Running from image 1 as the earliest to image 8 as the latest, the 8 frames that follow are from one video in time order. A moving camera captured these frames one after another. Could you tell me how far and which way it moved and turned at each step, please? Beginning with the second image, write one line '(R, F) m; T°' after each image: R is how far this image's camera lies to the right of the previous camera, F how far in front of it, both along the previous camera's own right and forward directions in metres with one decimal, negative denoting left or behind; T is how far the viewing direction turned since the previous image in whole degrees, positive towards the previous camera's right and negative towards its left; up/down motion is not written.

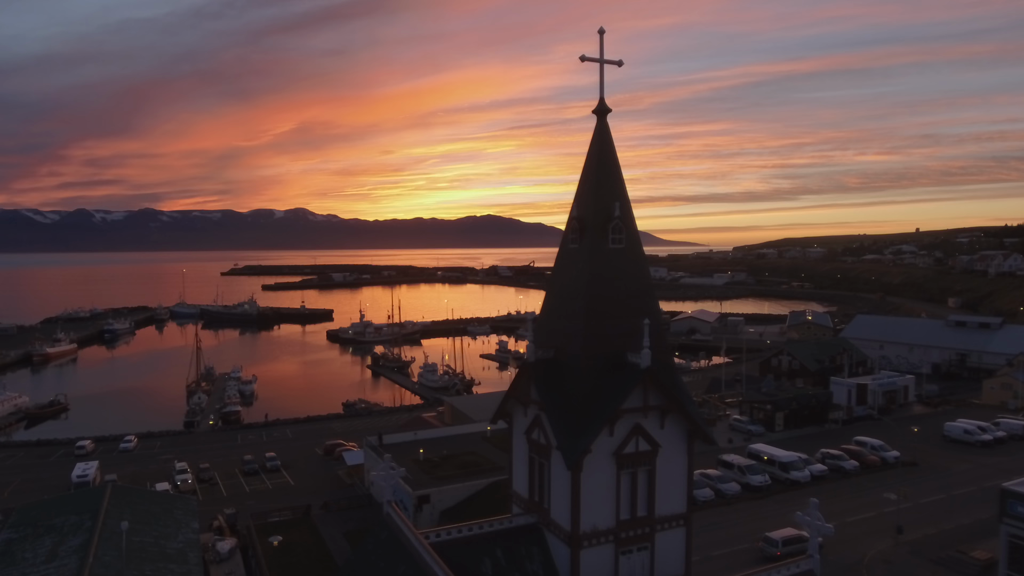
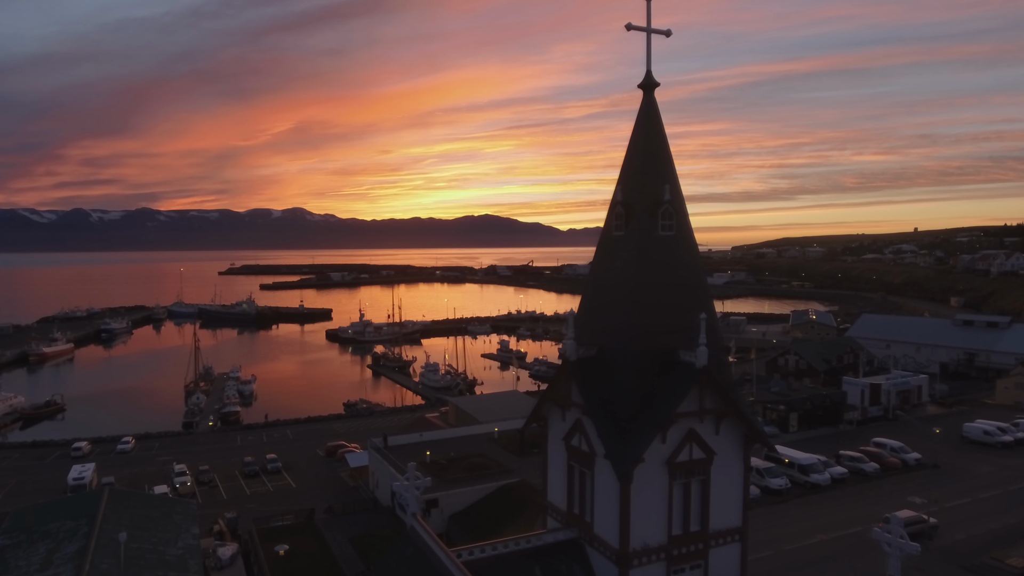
(-0.3, +0.5) m; 0°
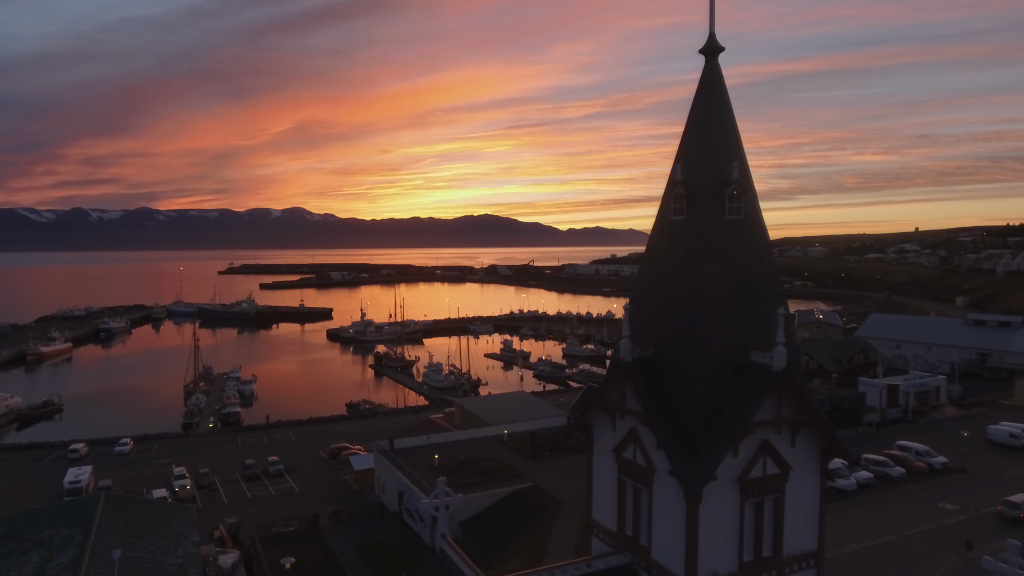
(-0.3, +0.7) m; 0°
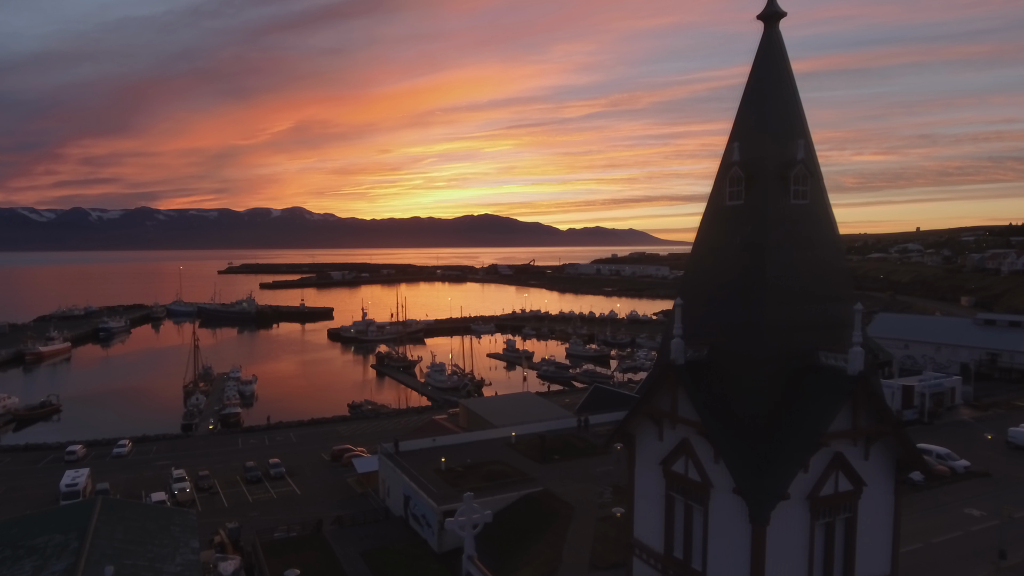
(-0.2, +0.5) m; 0°
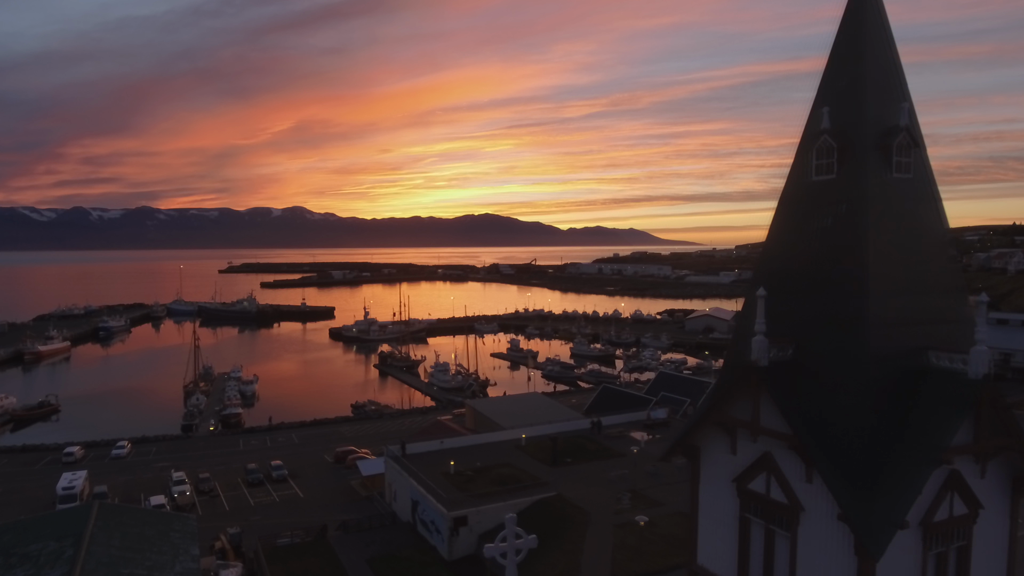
(-0.3, +0.6) m; 0°
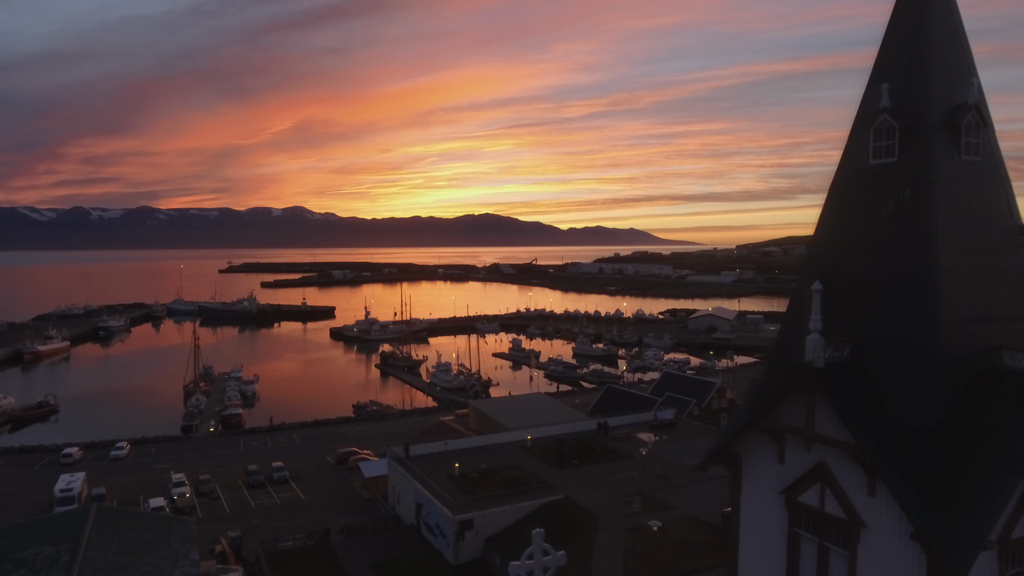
(-0.1, +0.3) m; 0°
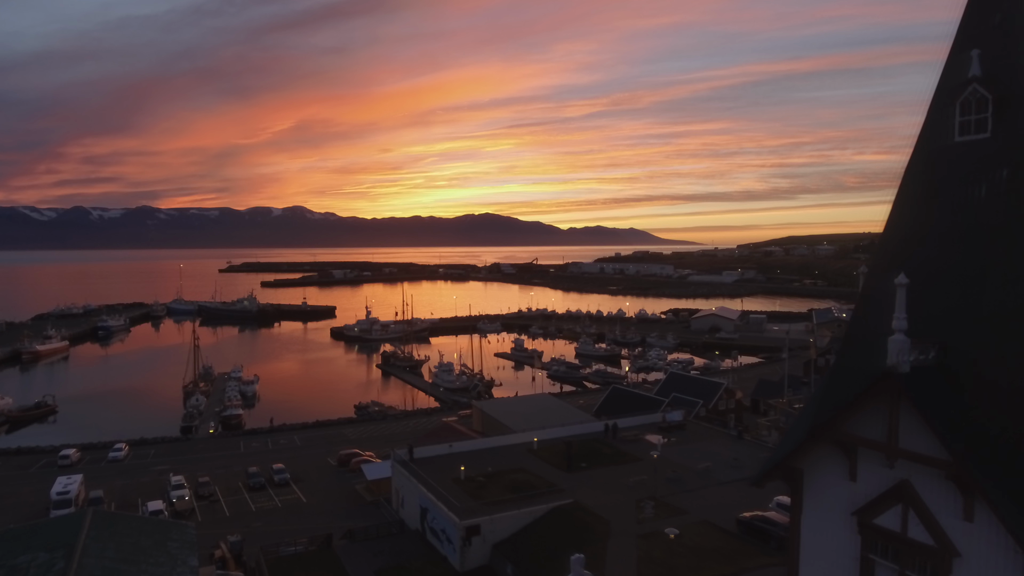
(-0.2, +0.4) m; 0°
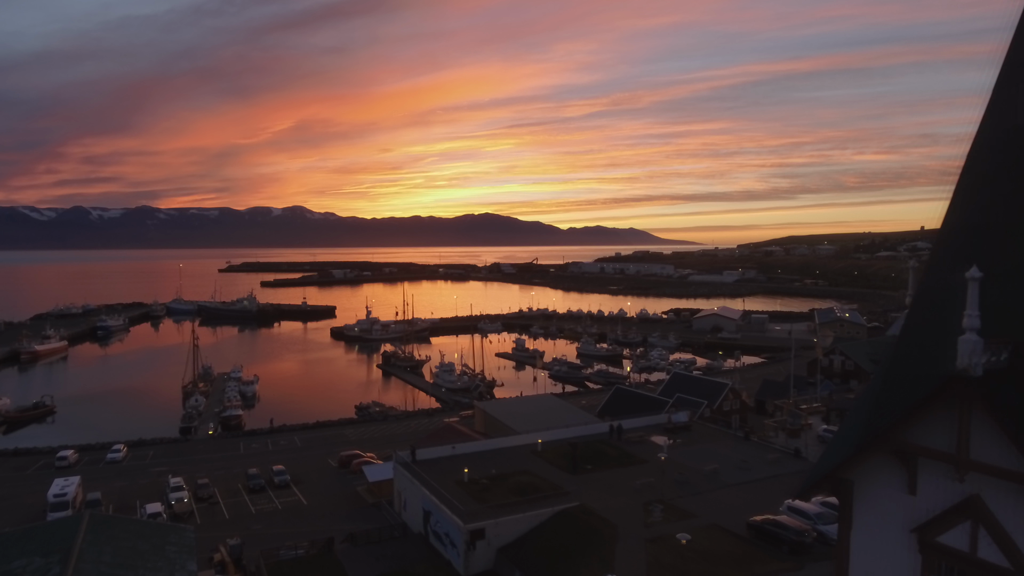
(-0.1, +0.3) m; 0°
